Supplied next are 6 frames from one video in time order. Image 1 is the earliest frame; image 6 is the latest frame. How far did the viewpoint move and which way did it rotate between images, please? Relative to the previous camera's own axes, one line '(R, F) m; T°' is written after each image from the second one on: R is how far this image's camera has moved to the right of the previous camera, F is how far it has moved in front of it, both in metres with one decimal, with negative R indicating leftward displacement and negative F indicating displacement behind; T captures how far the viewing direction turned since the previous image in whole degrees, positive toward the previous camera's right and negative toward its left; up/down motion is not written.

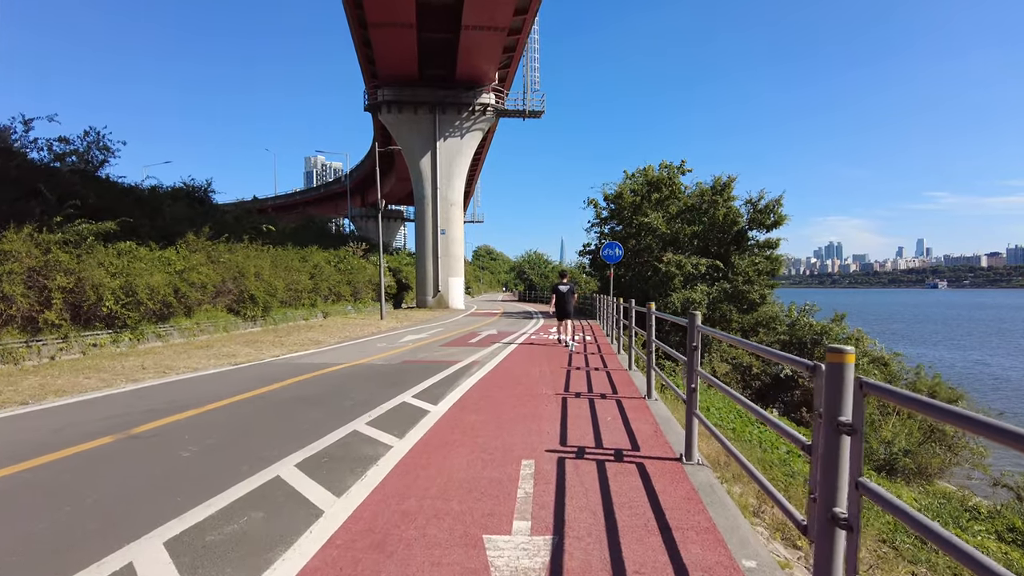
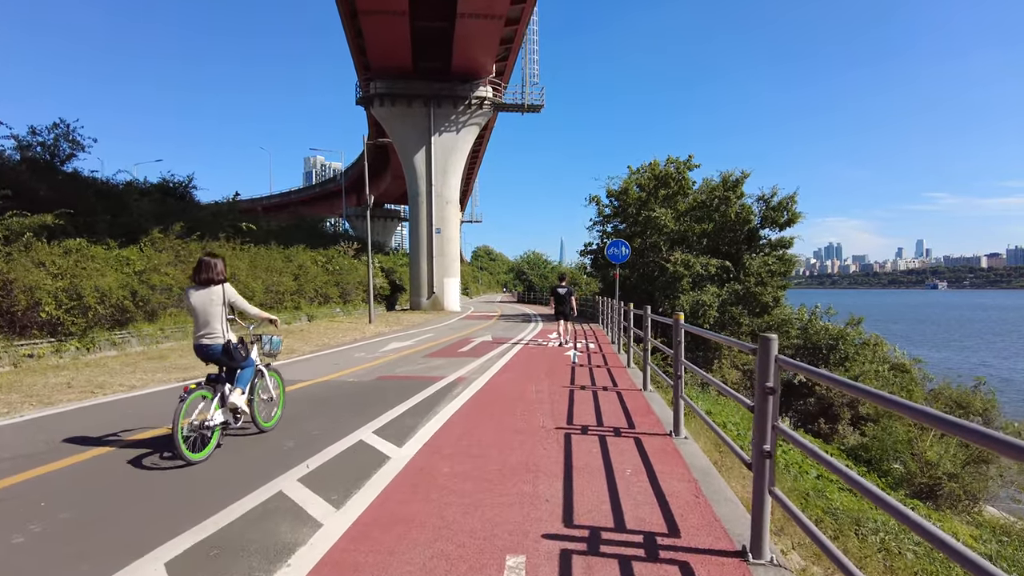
(+0.1, +1.5) m; 0°
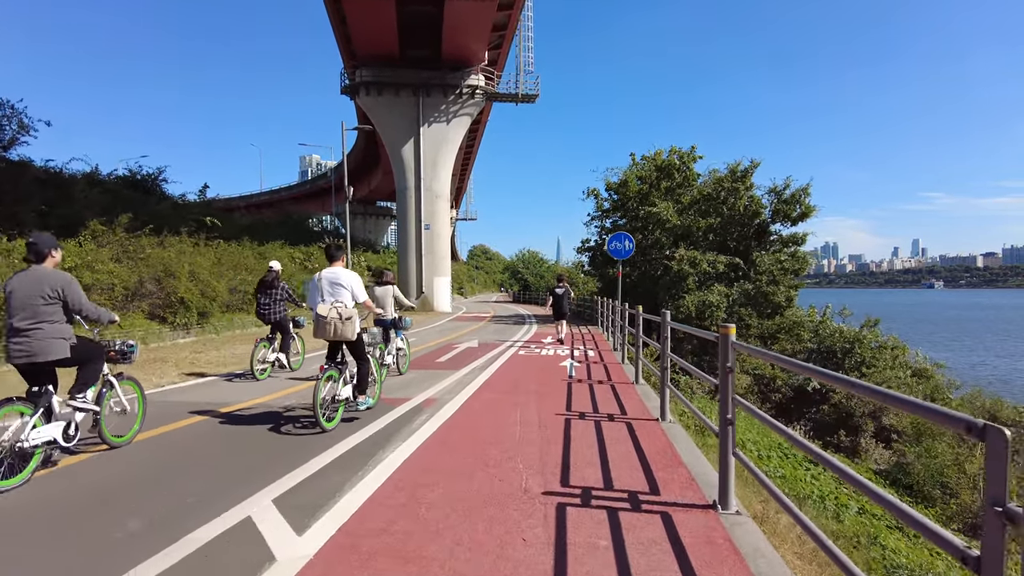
(+0.2, +1.8) m; 0°
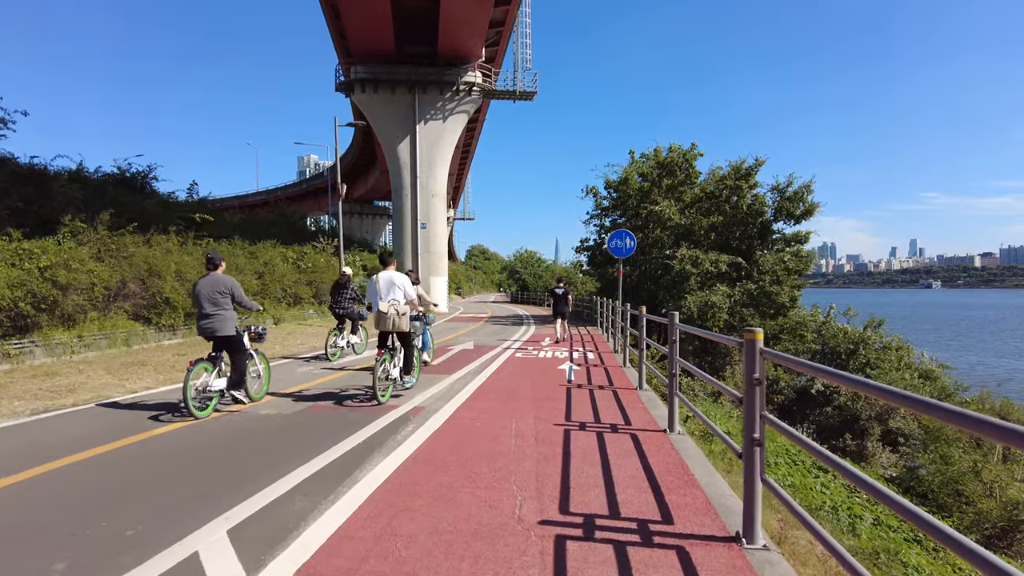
(0.0, +0.5) m; 0°
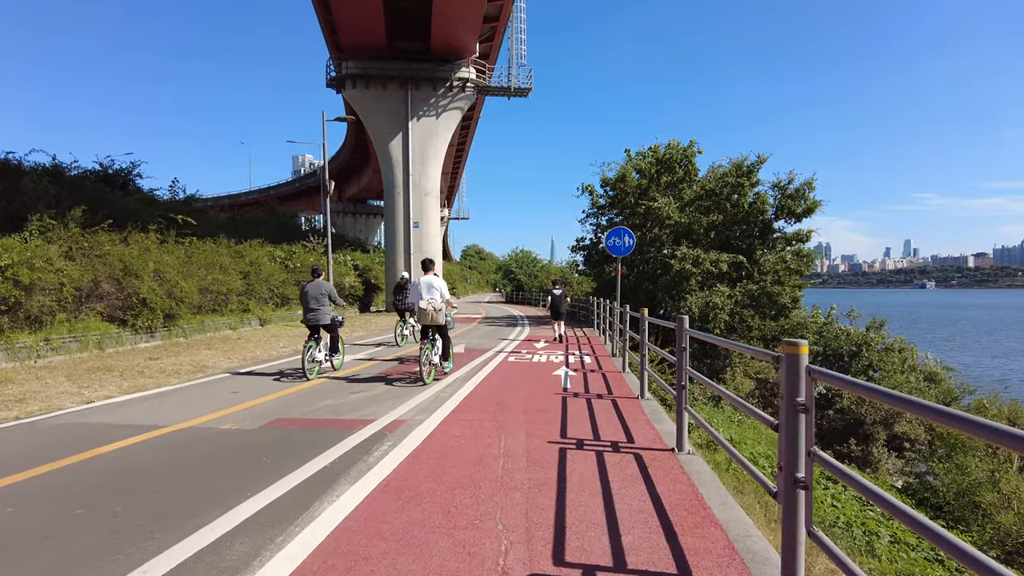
(+0.1, +0.6) m; 0°
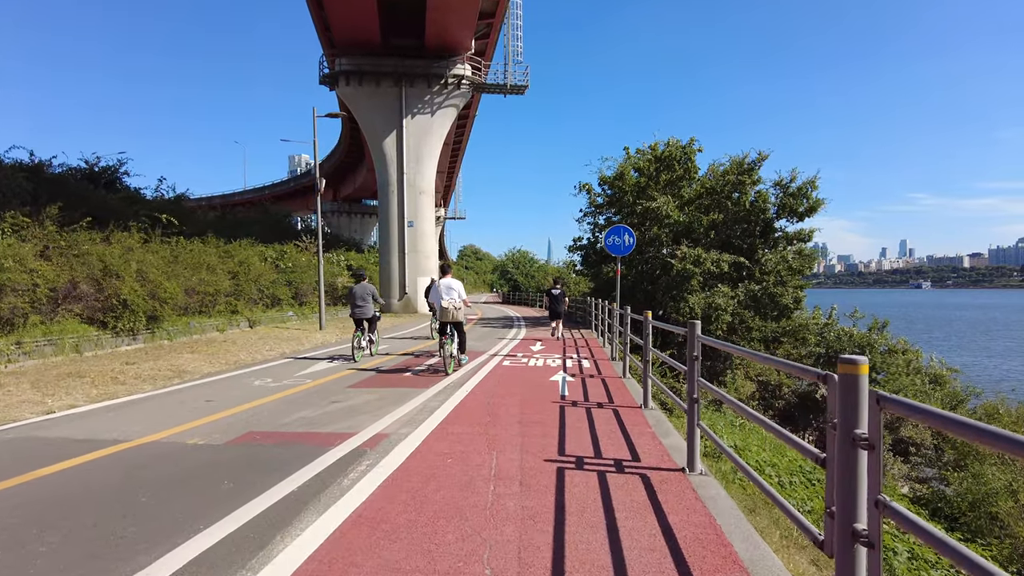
(0.0, +0.5) m; 0°
